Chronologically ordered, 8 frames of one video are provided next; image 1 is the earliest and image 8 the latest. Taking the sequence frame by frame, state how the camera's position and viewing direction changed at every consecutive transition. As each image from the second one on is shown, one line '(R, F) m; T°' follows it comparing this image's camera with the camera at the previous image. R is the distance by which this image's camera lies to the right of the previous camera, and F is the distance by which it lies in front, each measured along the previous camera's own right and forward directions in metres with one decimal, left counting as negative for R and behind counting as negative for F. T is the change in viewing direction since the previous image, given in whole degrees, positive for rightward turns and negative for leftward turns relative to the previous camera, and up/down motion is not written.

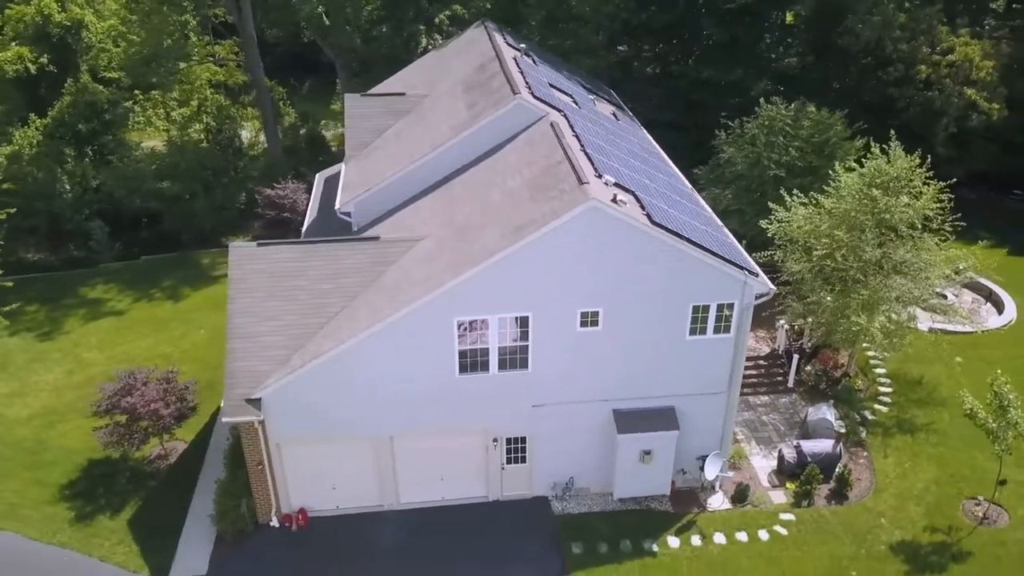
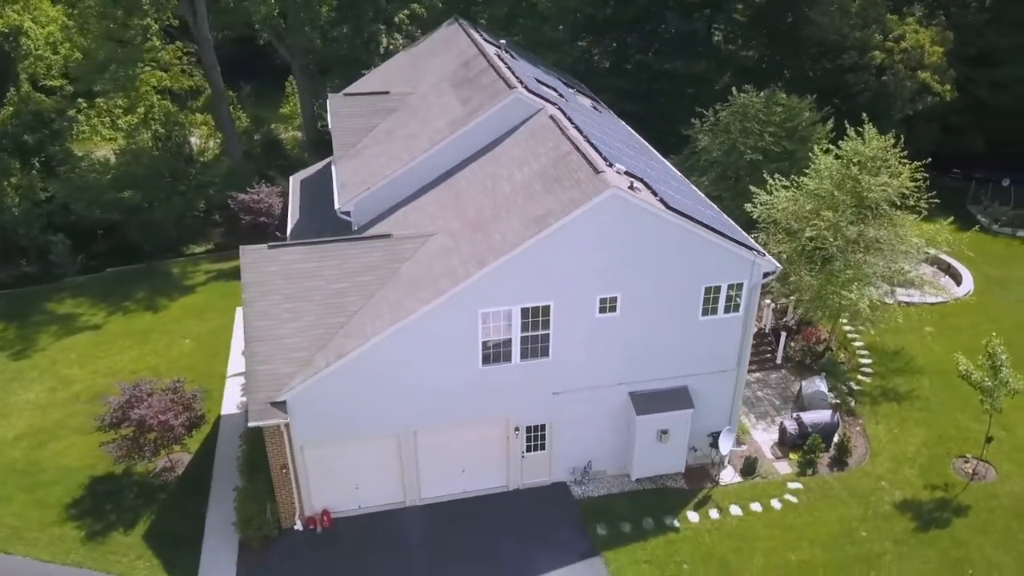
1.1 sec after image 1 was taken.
(-1.9, -0.2) m; +5°
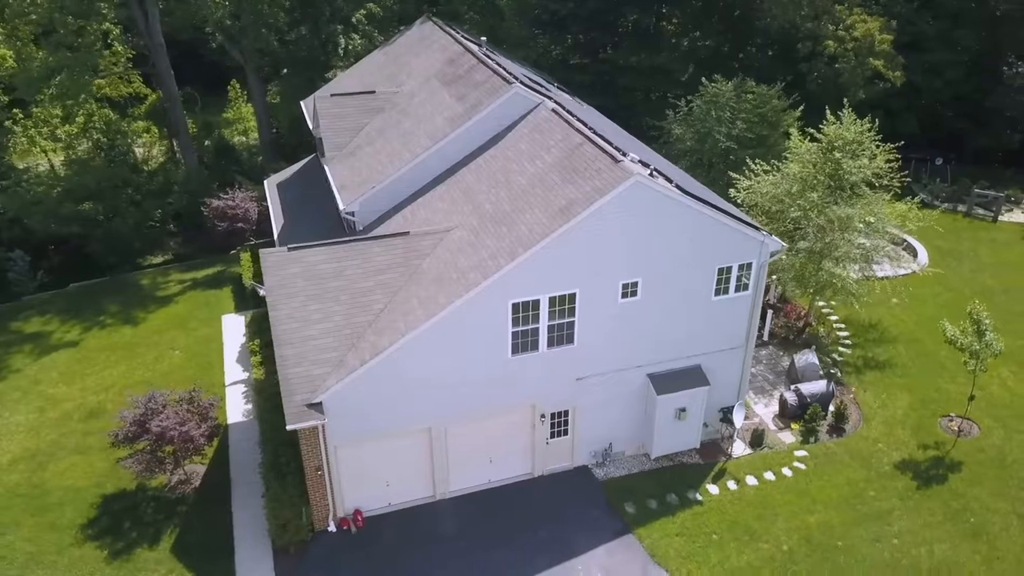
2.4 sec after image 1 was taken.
(-2.3, -0.3) m; +5°
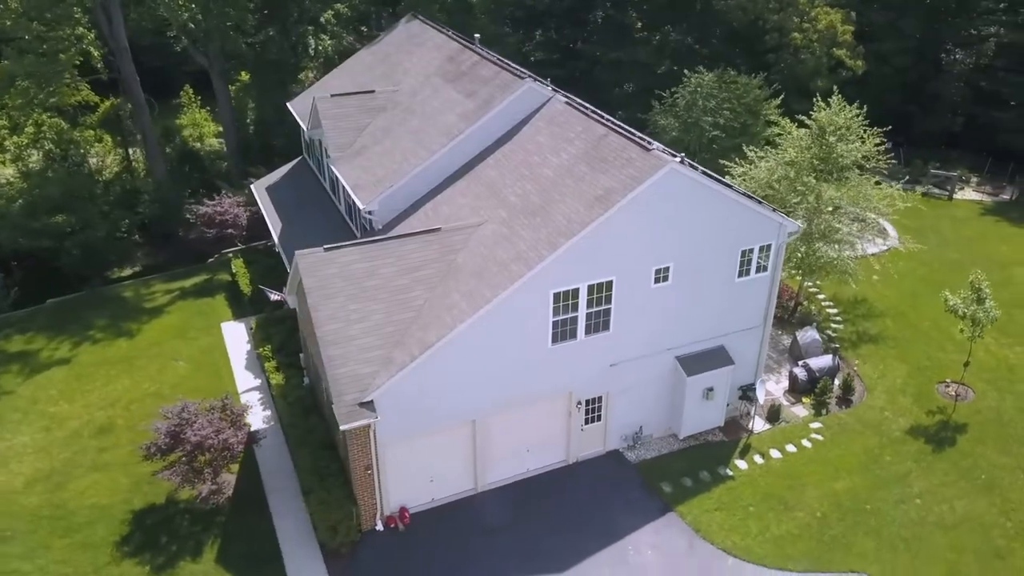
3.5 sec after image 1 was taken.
(-2.4, -0.2) m; +5°
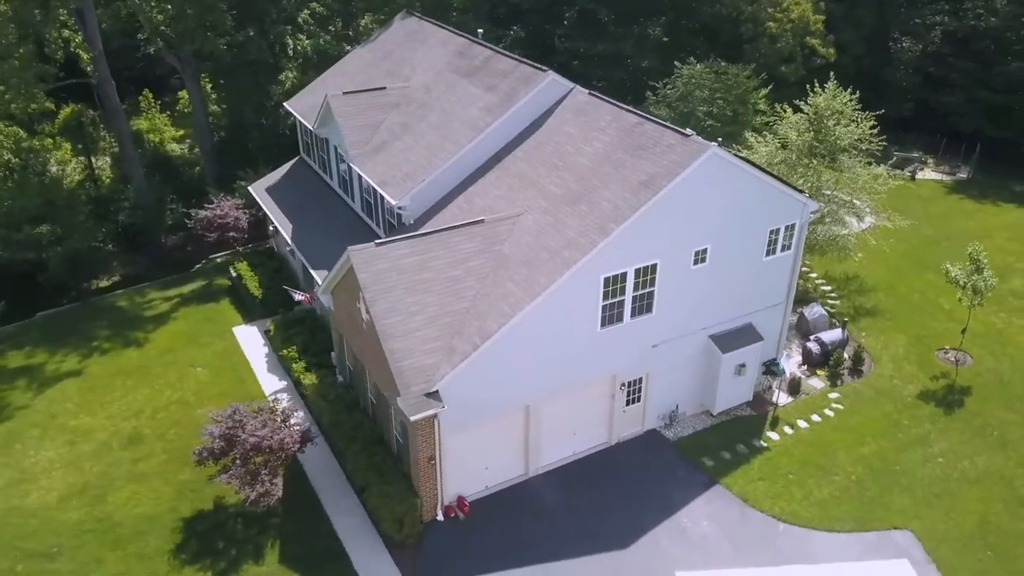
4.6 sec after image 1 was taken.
(-2.7, -0.3) m; +5°
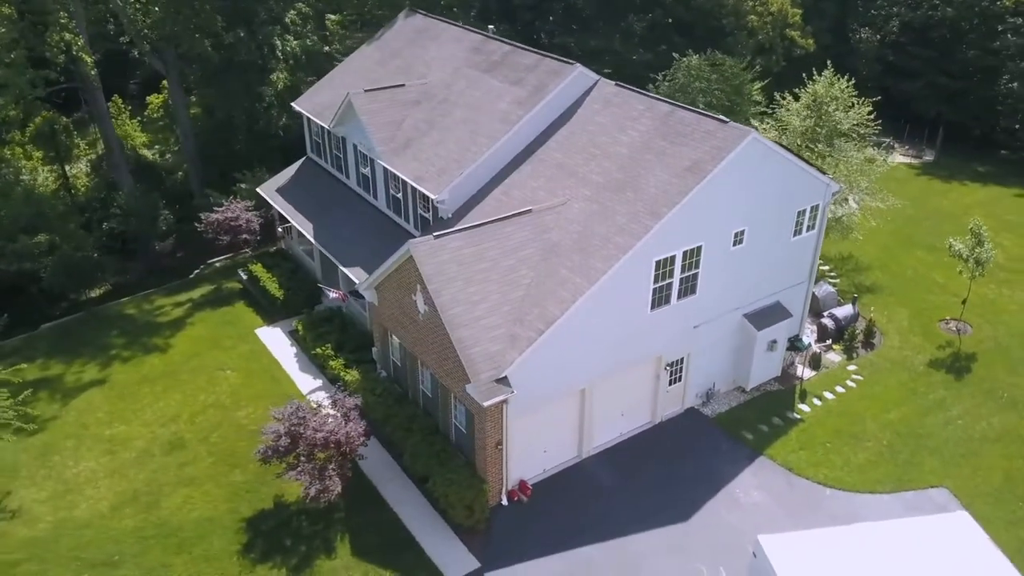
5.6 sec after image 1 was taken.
(-2.7, -0.4) m; +4°
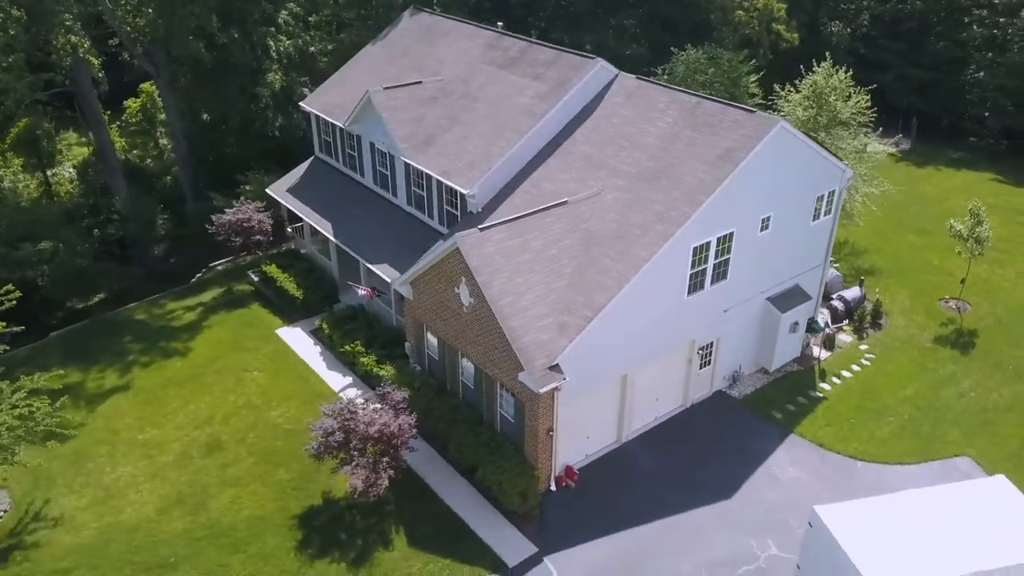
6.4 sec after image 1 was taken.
(-2.1, -0.3) m; +3°
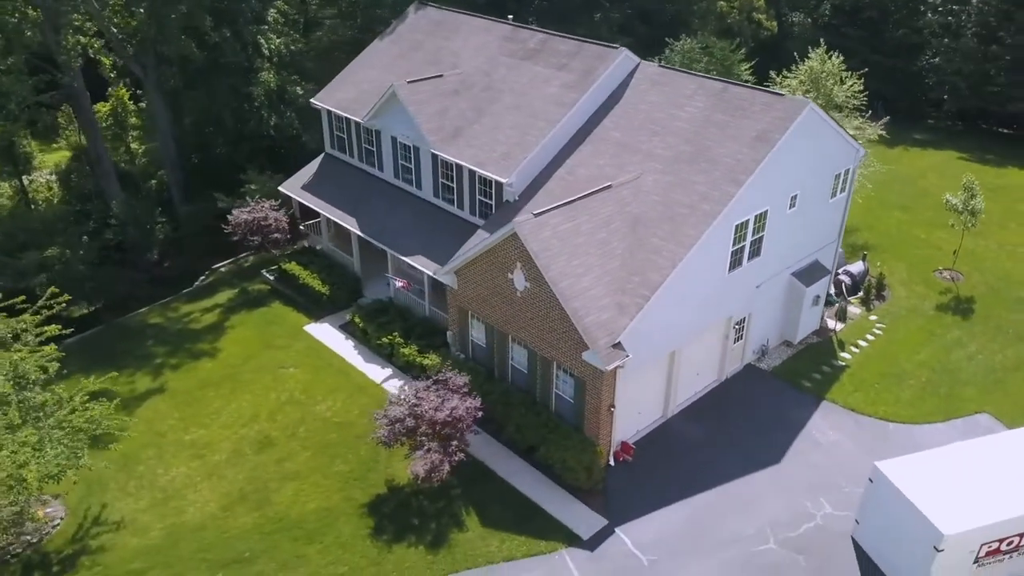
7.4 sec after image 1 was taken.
(-2.8, -0.4) m; +4°
